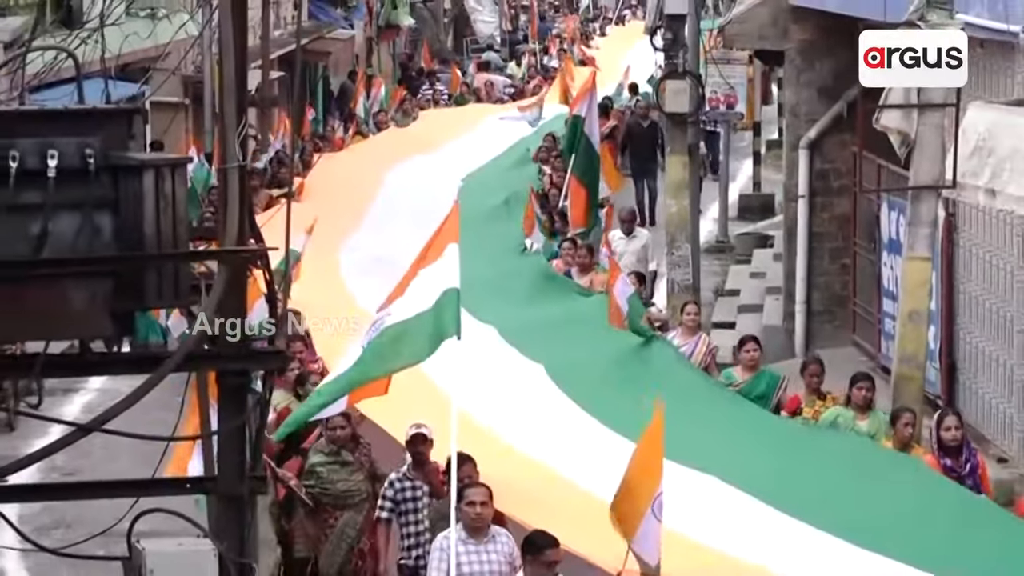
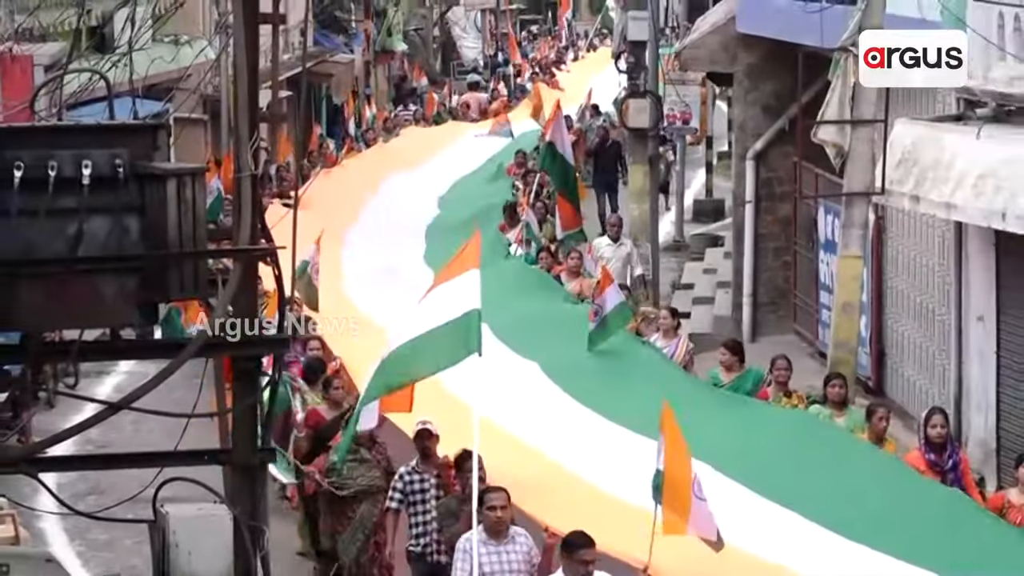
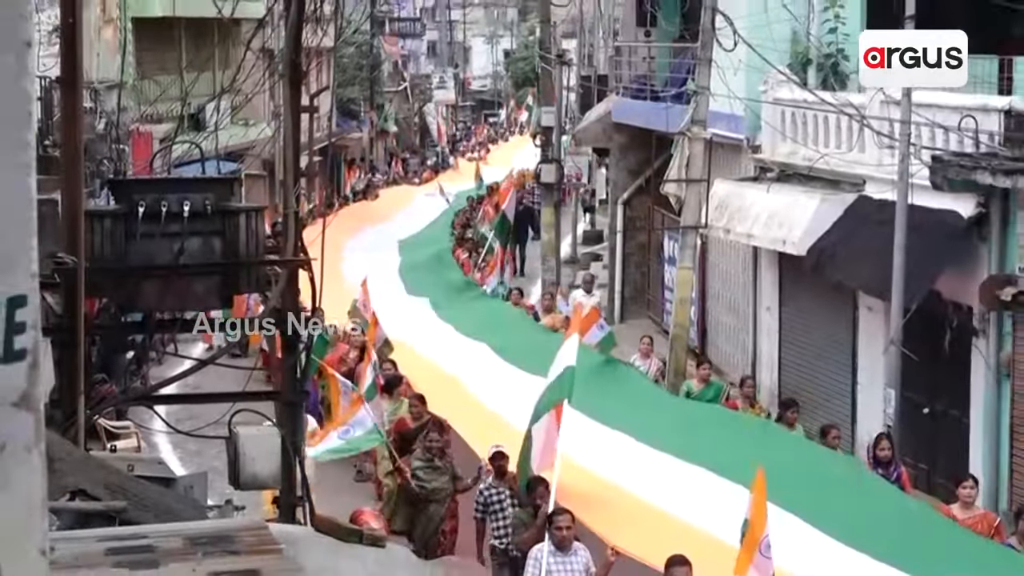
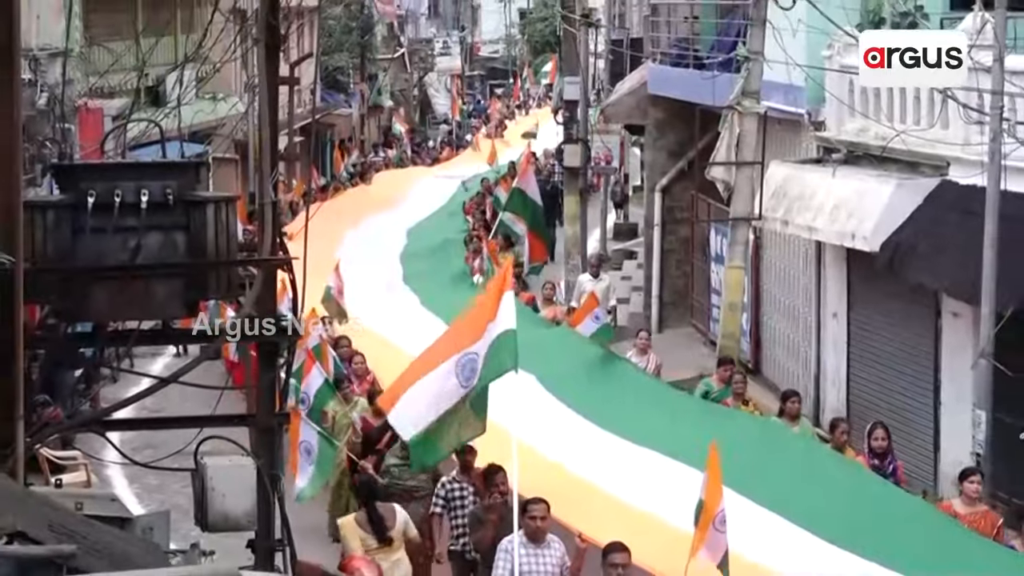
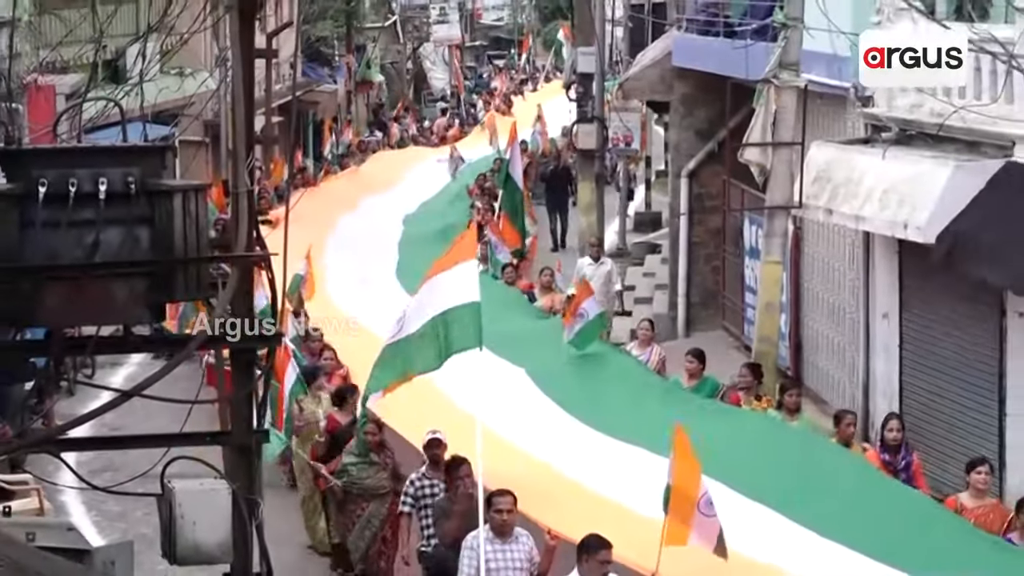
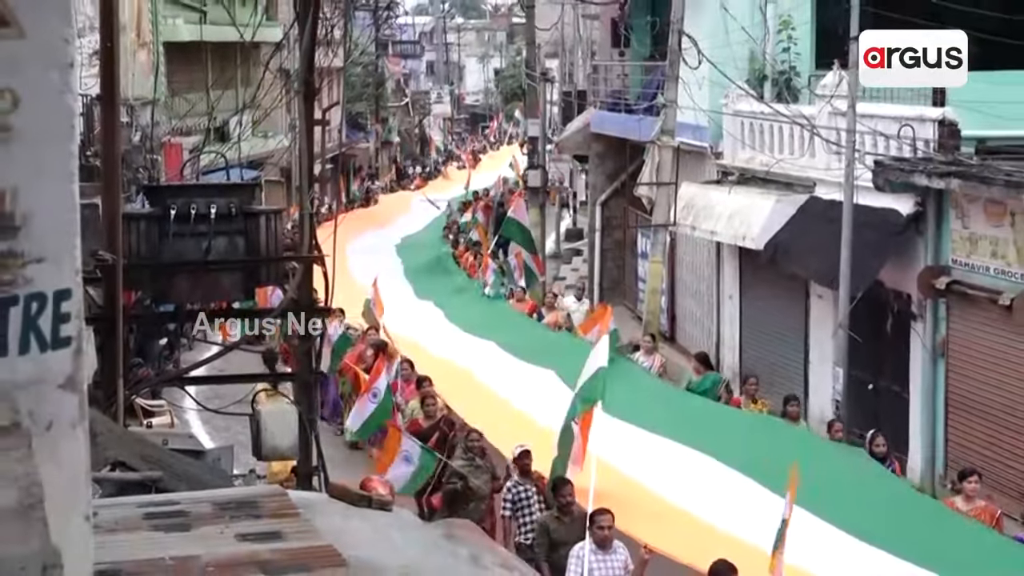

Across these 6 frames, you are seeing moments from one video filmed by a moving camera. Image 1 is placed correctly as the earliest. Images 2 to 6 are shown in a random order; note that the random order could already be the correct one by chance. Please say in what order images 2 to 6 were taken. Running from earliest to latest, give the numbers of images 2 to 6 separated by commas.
2, 5, 4, 3, 6
